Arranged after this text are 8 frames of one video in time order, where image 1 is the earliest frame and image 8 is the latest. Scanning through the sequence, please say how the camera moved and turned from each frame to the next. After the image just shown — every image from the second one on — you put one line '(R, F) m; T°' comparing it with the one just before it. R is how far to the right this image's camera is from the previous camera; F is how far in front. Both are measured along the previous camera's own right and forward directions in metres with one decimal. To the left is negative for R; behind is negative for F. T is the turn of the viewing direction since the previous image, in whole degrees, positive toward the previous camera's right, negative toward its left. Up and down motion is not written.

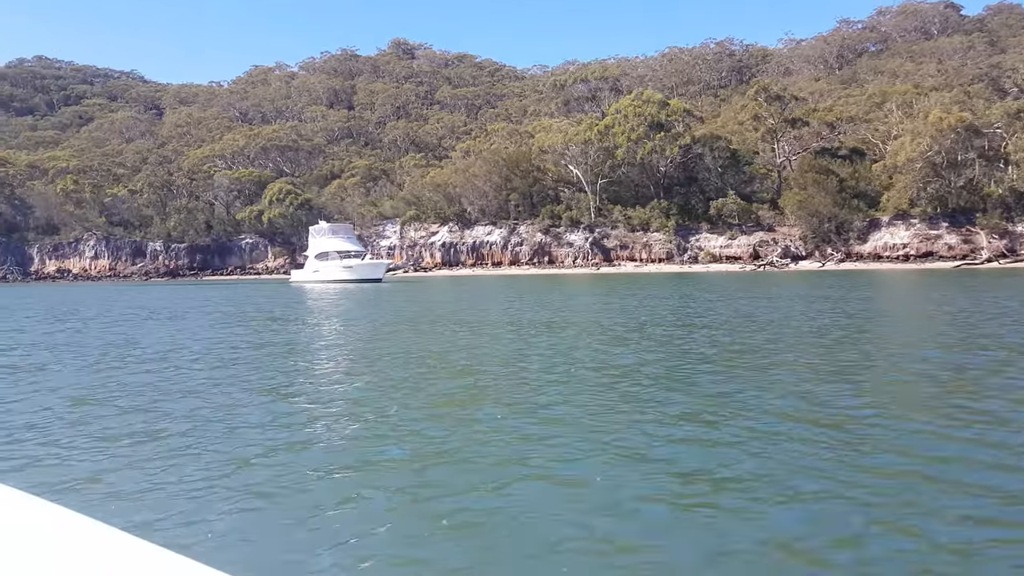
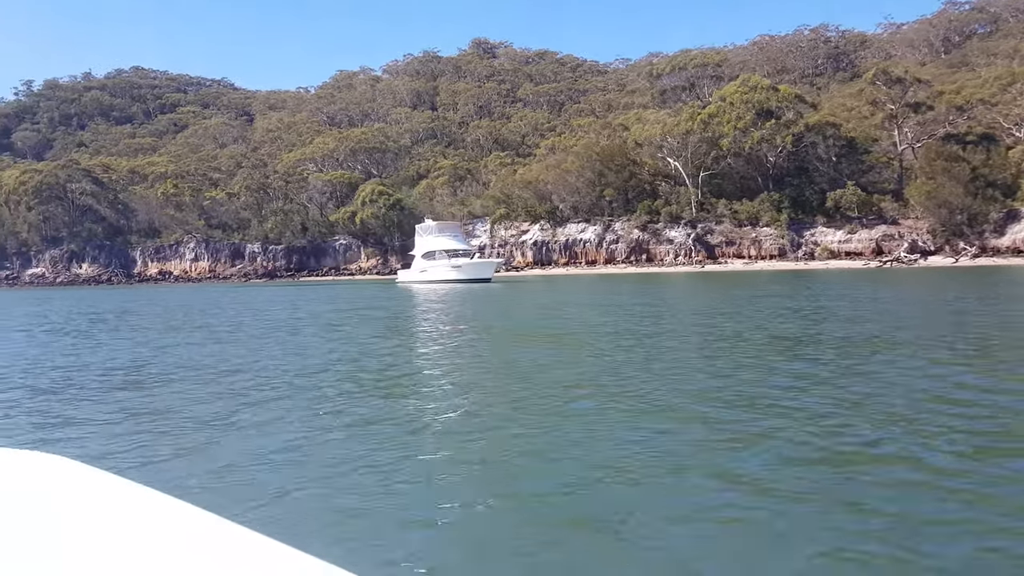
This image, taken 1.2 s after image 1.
(-1.6, +1.6) m; -6°
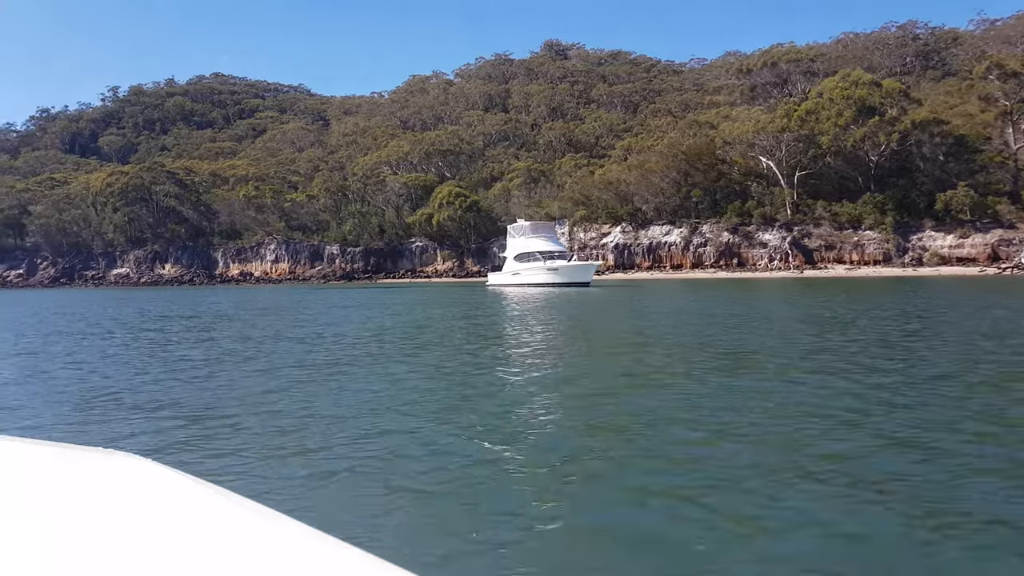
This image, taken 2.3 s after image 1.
(-1.2, +1.3) m; -5°
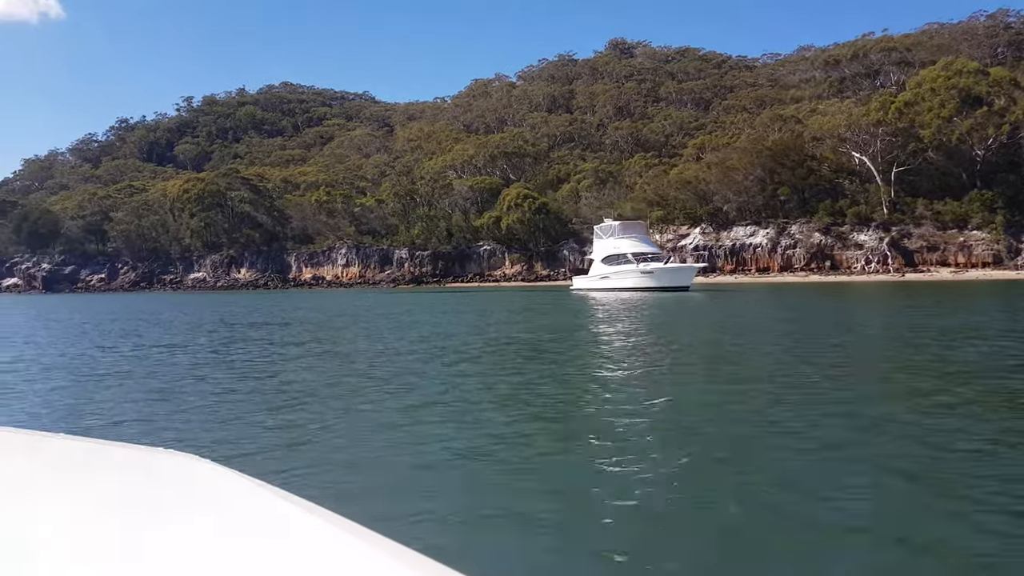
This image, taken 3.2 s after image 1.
(-0.9, +1.7) m; -4°
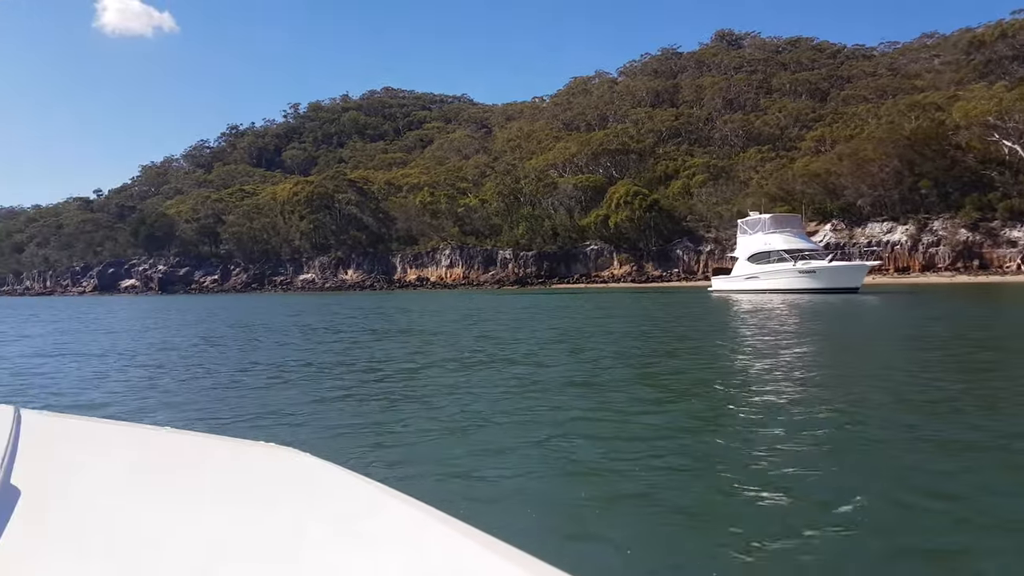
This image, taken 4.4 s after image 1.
(-1.1, +1.6) m; -7°
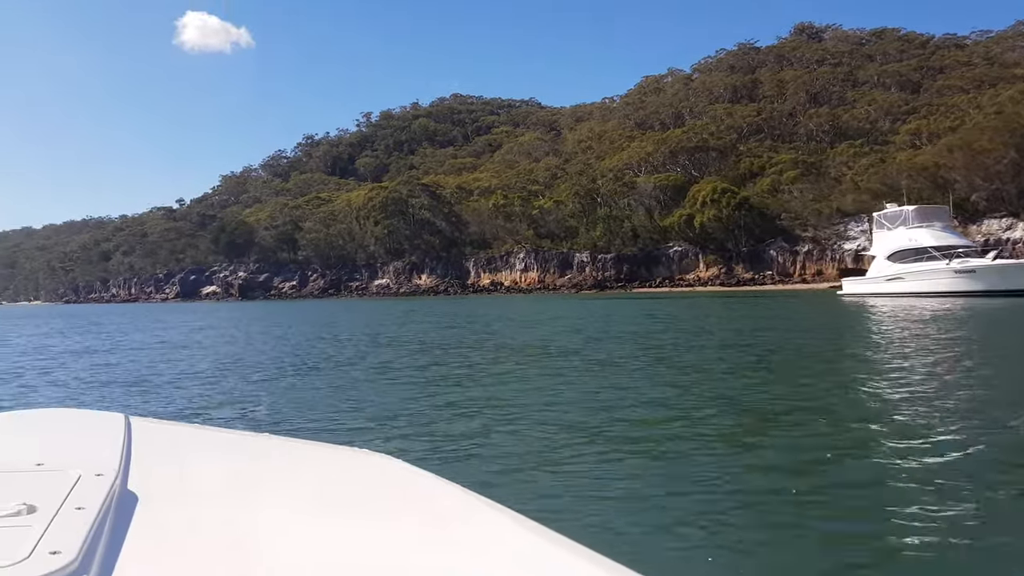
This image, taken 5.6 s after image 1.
(-0.9, +1.8) m; -5°
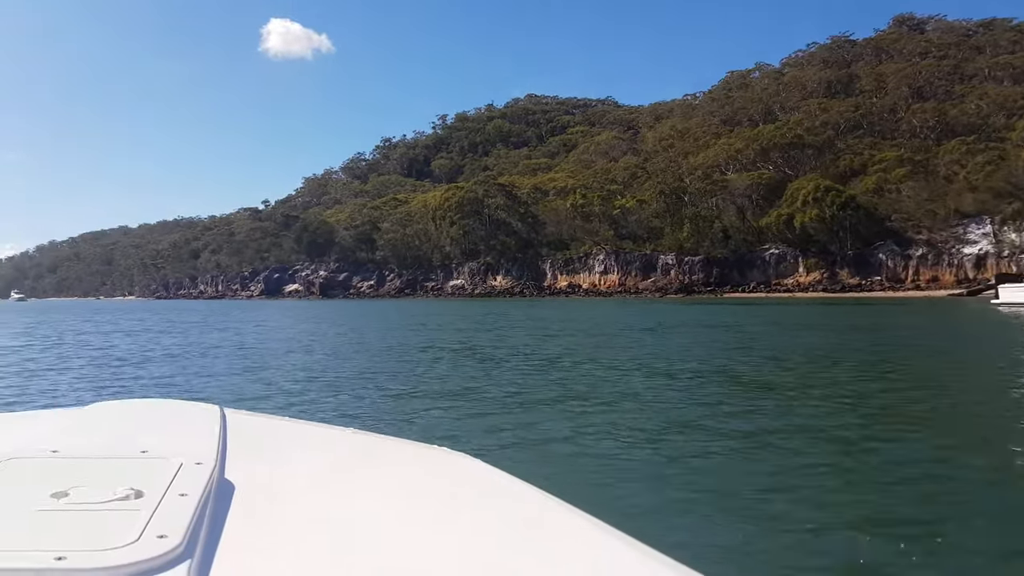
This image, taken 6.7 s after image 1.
(-0.6, +2.7) m; -5°
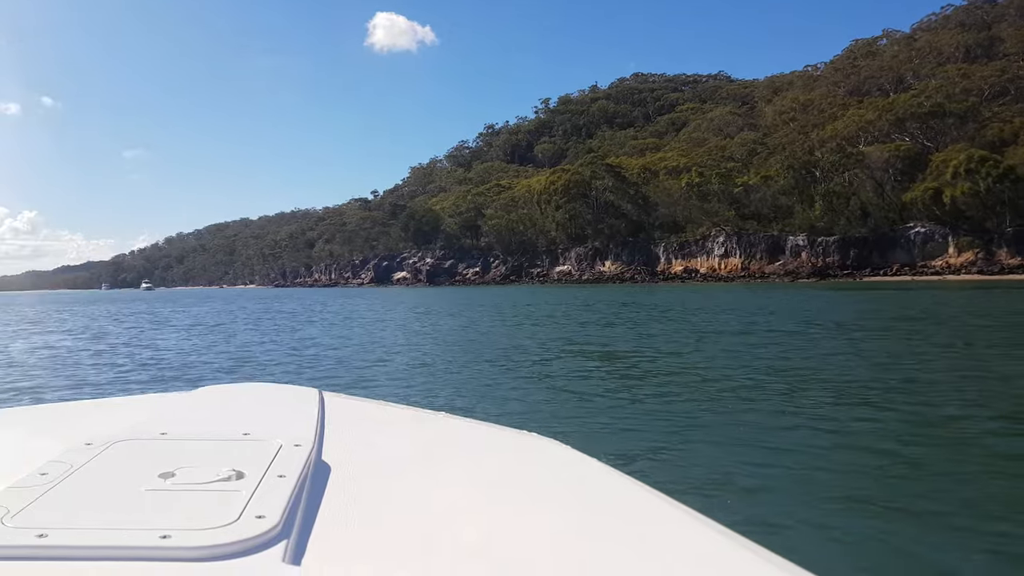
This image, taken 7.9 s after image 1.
(-0.7, +2.3) m; -7°
